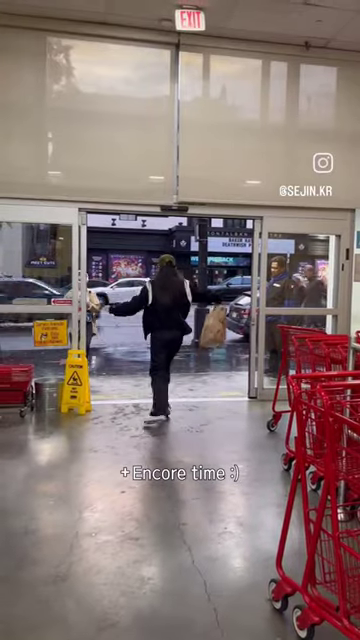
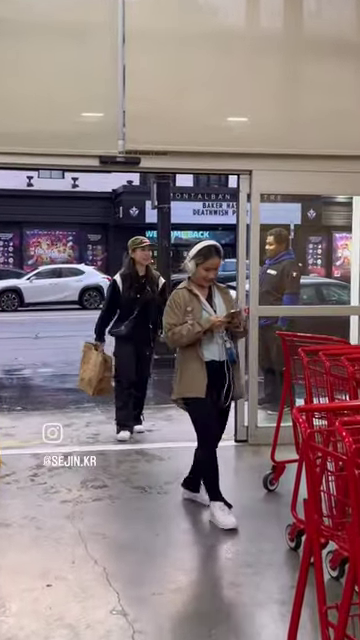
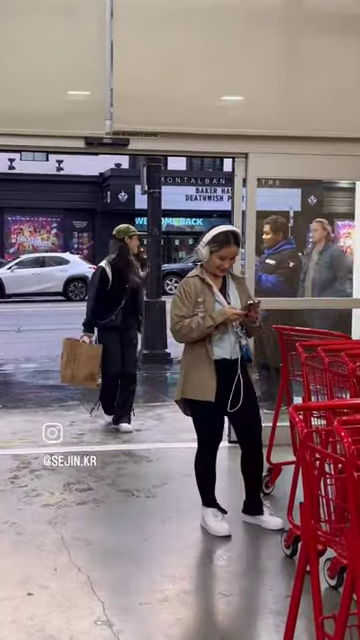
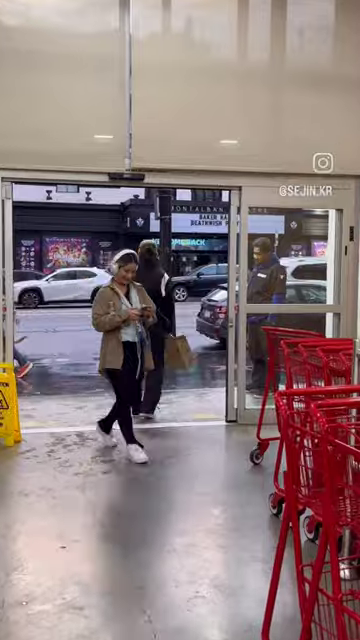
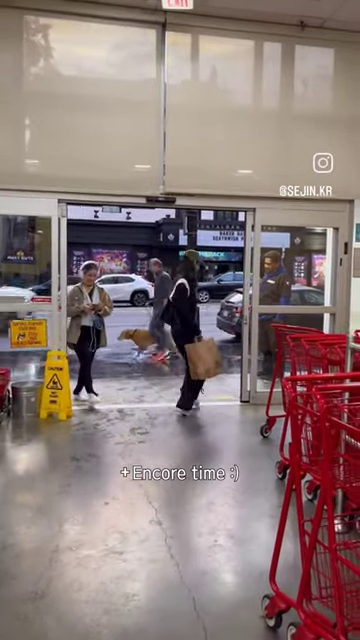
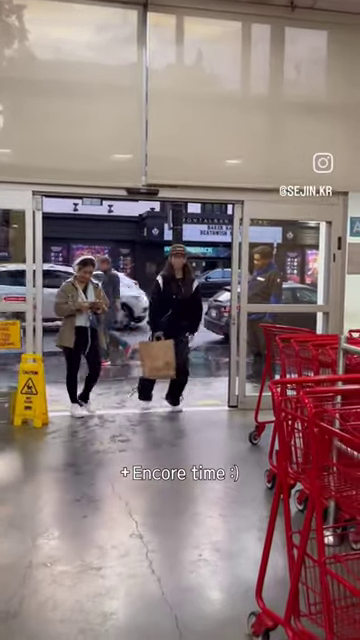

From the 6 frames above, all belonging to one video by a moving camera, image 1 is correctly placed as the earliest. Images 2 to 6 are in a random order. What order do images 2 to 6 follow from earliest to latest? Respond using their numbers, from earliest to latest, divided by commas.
5, 6, 4, 2, 3
